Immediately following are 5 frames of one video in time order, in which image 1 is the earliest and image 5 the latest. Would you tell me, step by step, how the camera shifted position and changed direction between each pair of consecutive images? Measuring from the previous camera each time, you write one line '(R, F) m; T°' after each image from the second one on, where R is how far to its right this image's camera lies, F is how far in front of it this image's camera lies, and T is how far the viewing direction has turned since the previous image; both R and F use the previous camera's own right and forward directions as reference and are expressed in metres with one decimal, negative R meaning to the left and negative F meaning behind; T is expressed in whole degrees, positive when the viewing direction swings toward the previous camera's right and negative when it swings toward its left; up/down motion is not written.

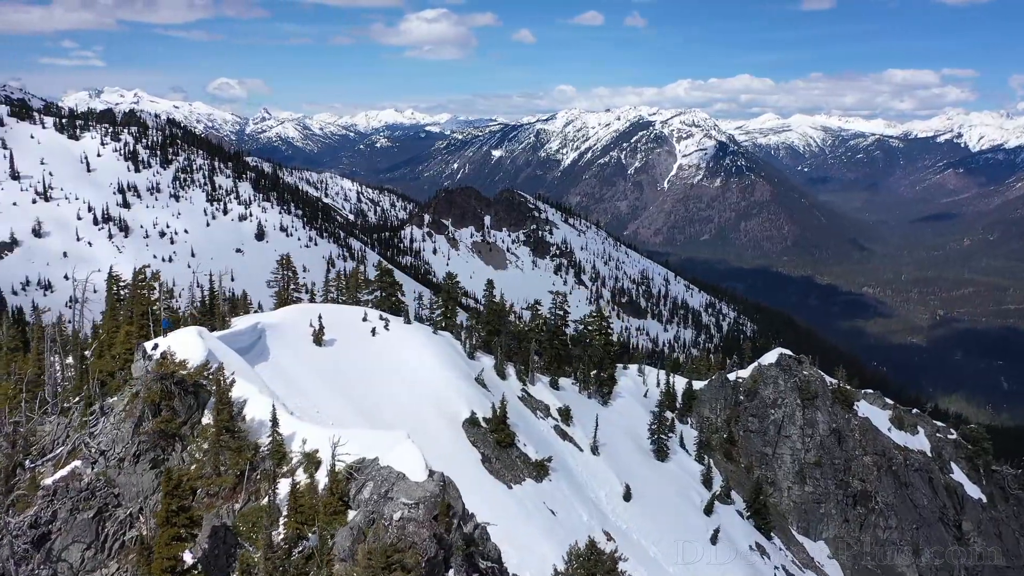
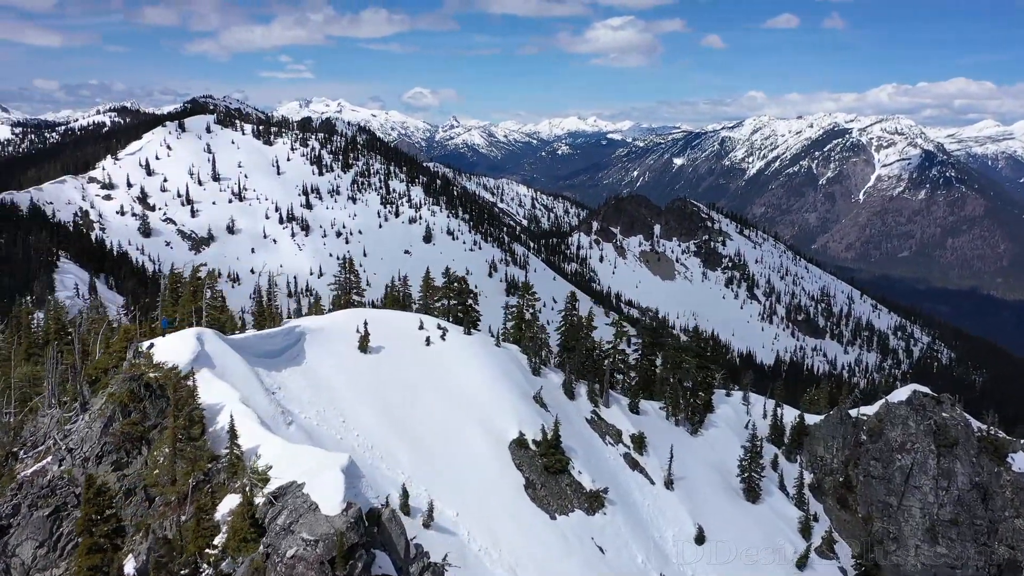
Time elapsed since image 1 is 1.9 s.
(+8.0, +4.8) m; -12°
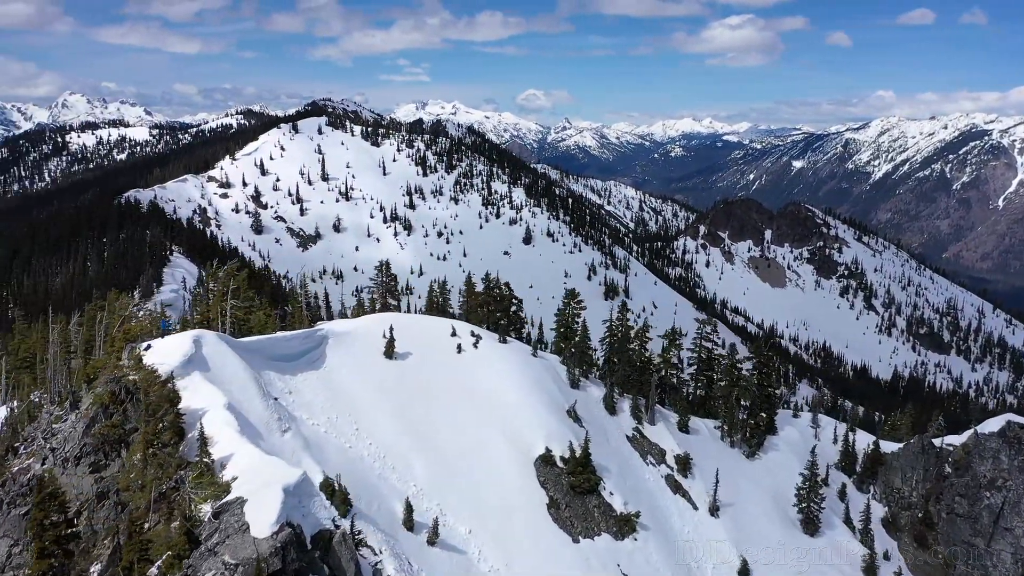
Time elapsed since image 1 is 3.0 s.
(+5.1, +2.8) m; -8°
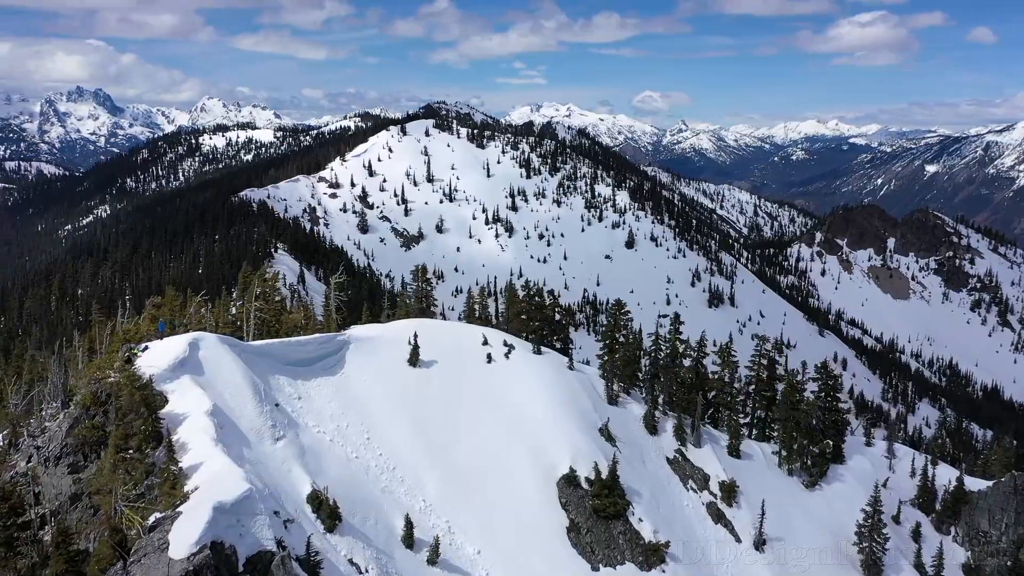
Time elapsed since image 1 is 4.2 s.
(+5.2, +2.8) m; -8°
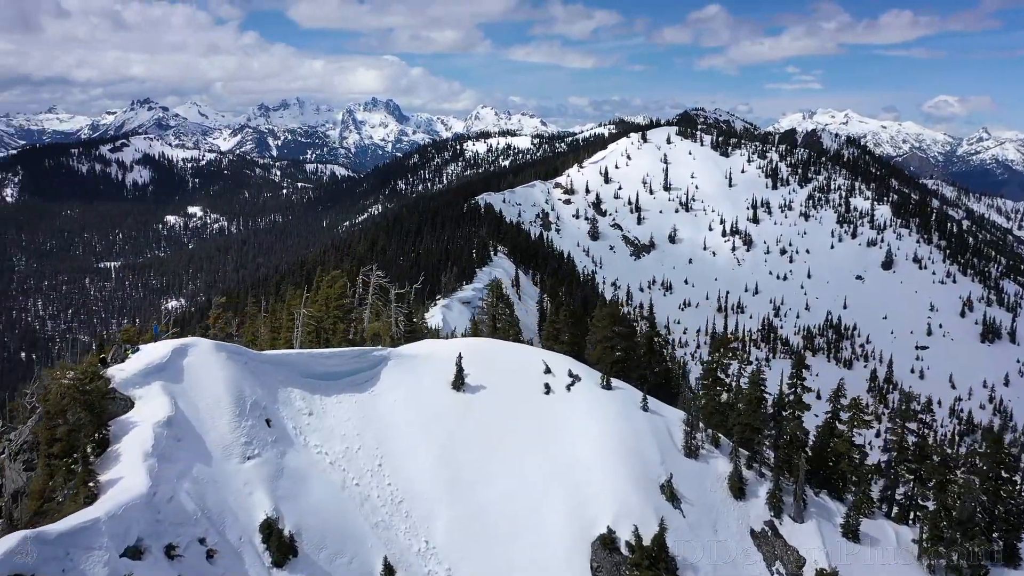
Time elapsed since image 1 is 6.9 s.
(+11.2, +7.5) m; -18°
